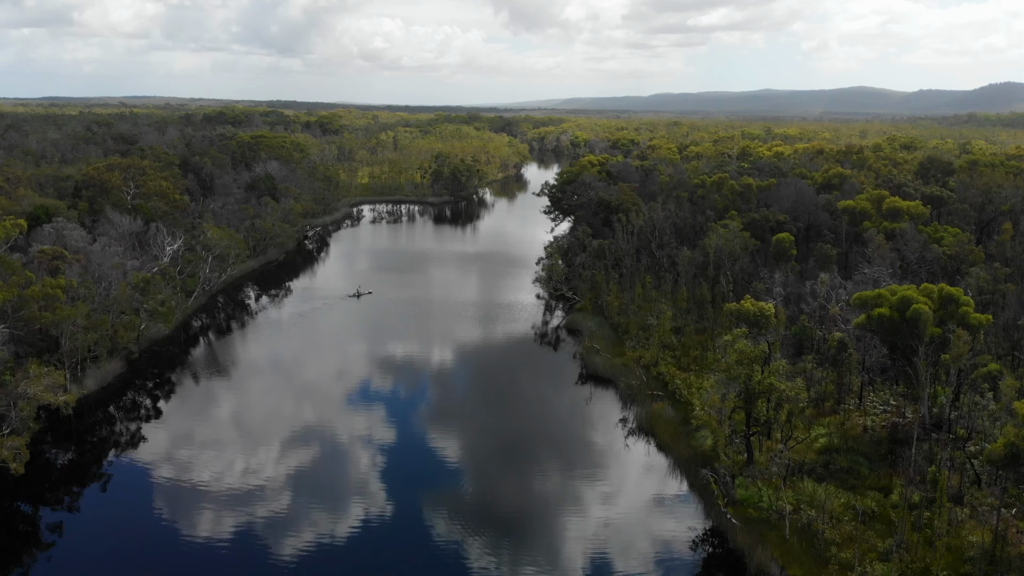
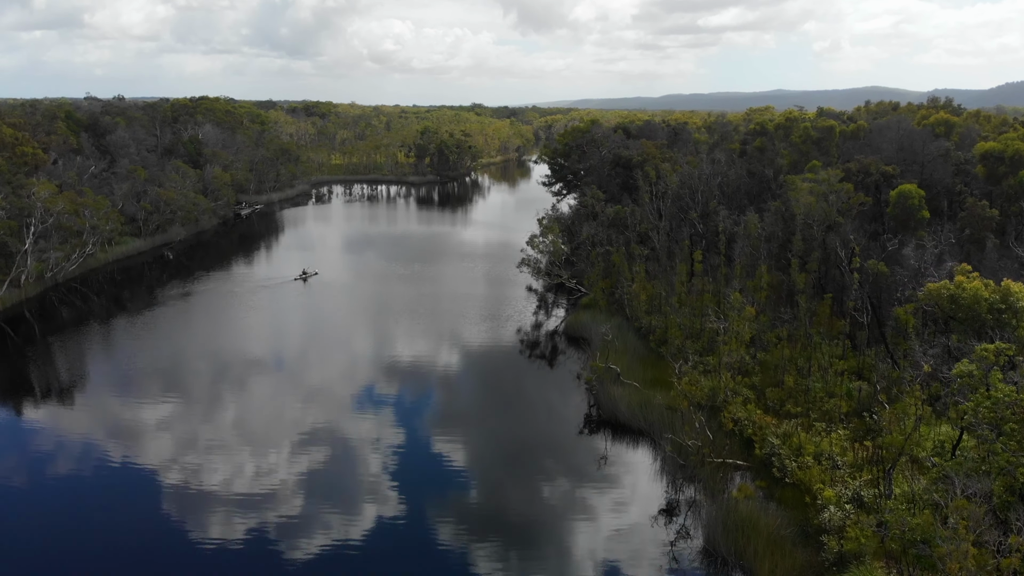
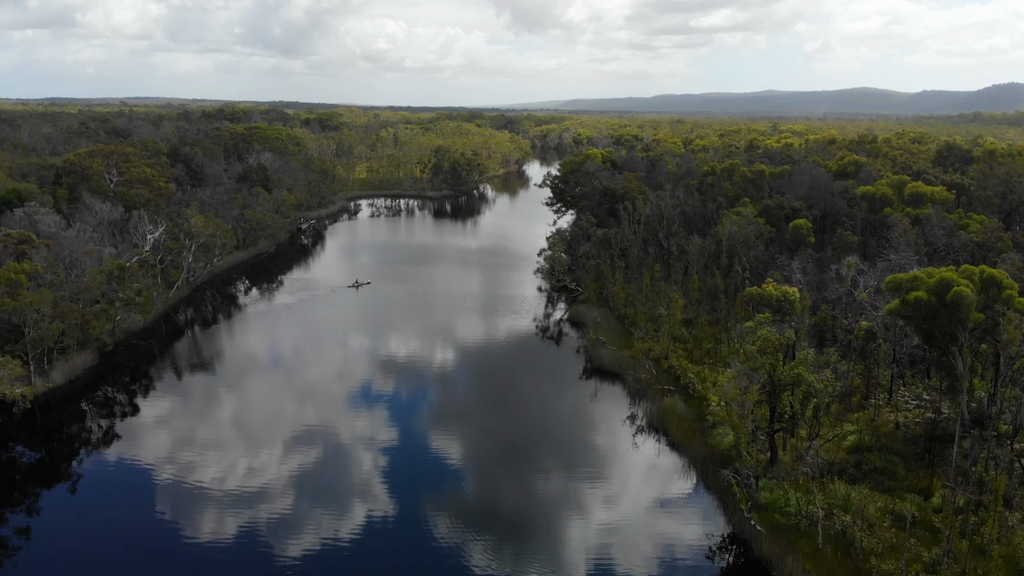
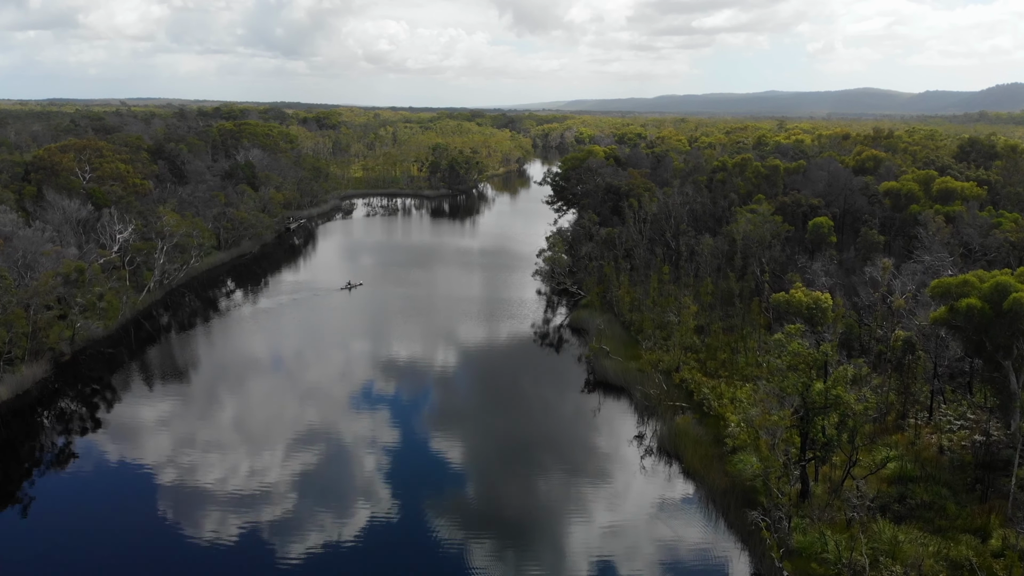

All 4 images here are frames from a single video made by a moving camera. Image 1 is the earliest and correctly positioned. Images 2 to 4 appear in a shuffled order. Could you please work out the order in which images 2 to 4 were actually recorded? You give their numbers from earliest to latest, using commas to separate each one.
3, 4, 2
